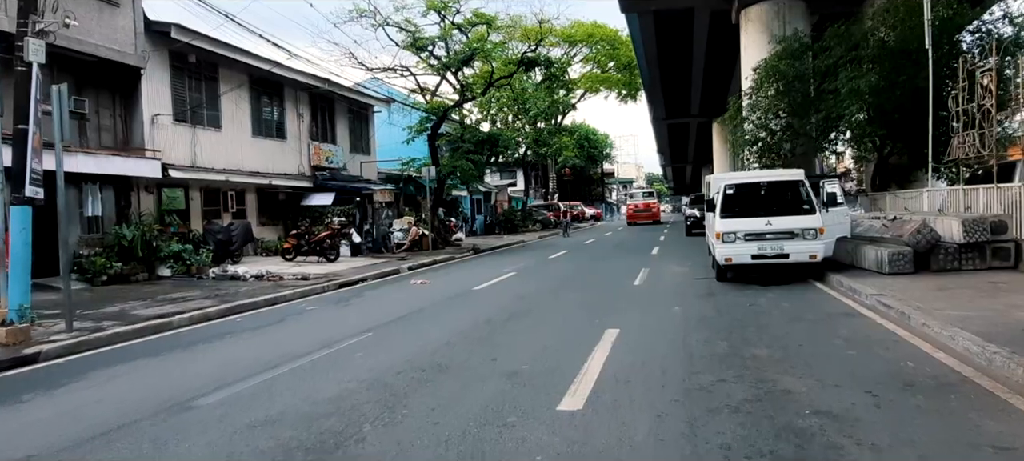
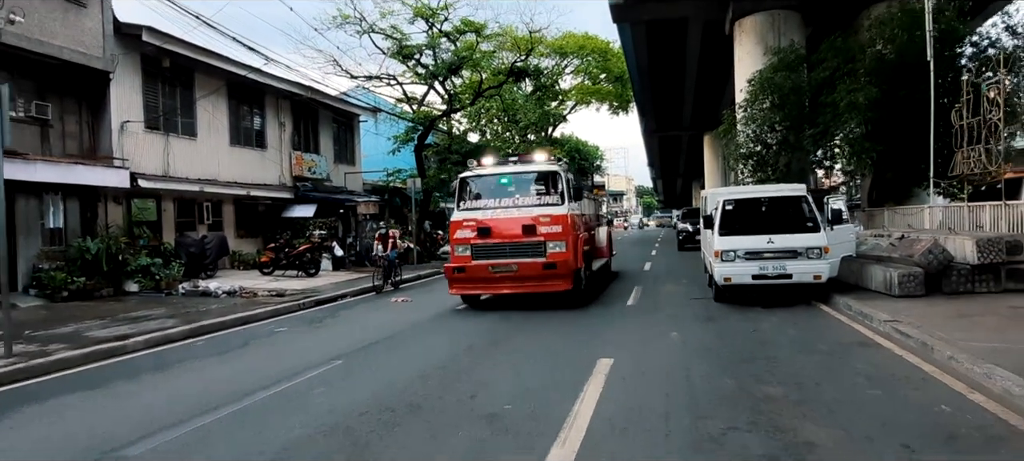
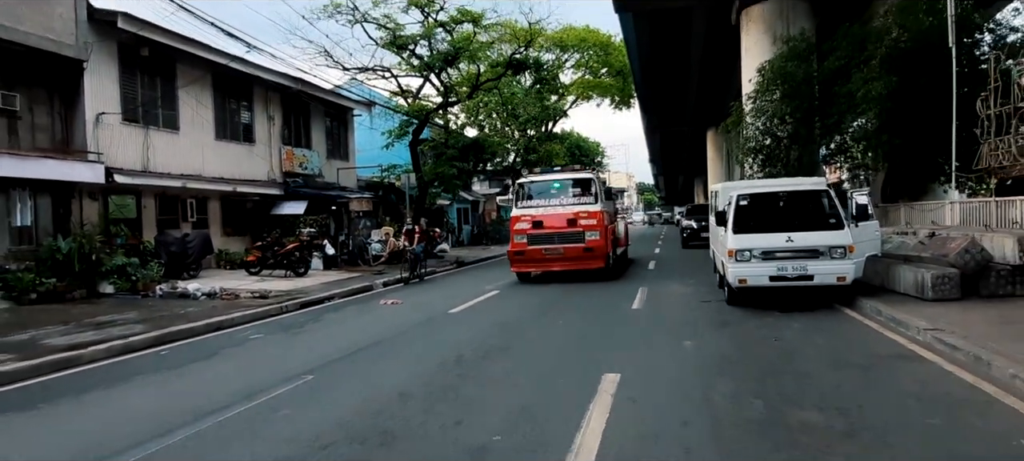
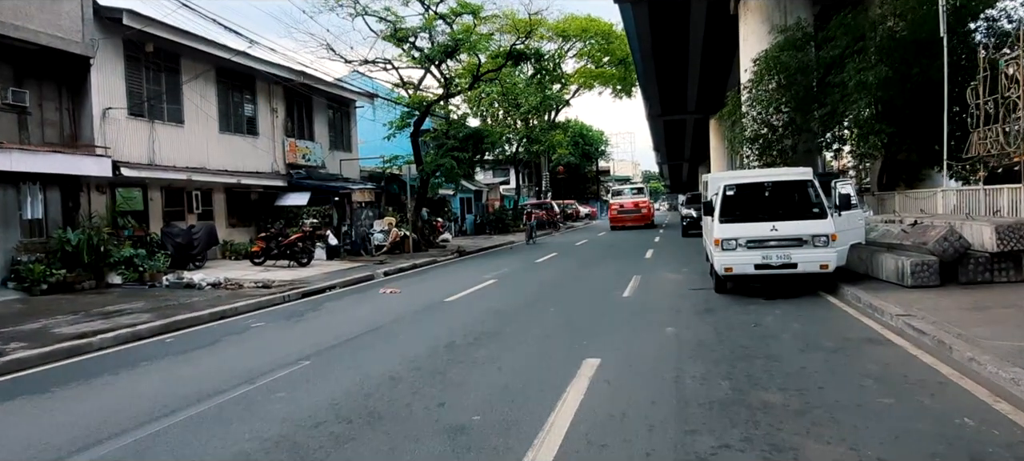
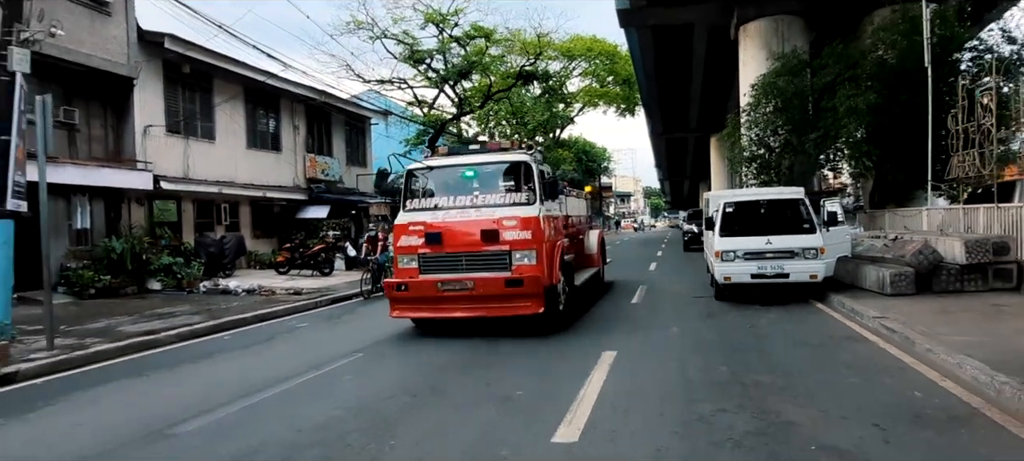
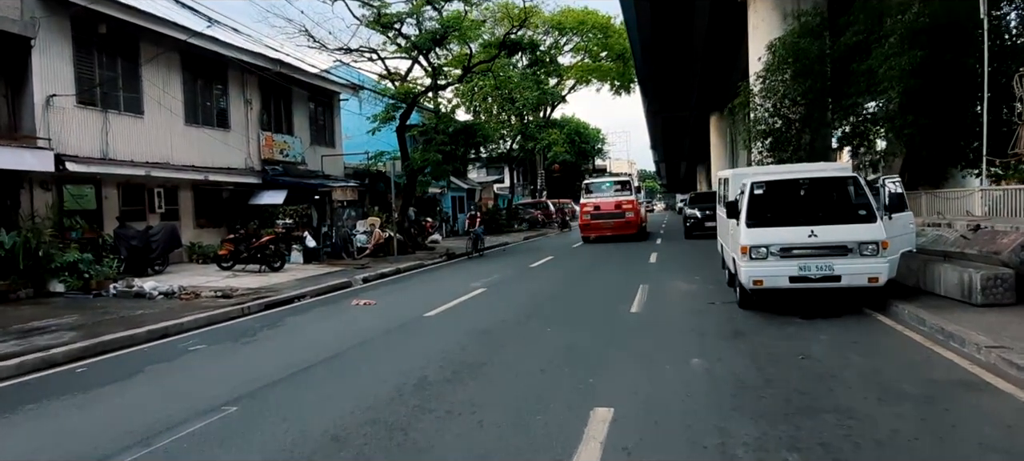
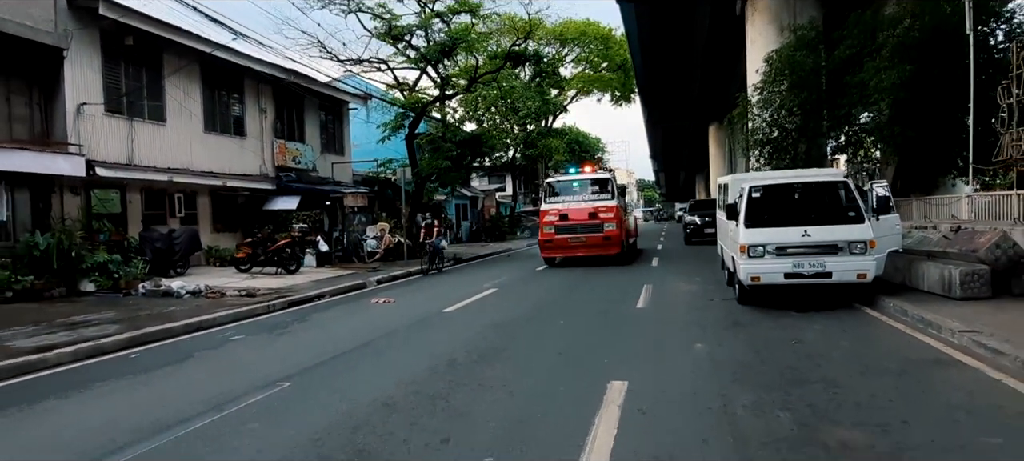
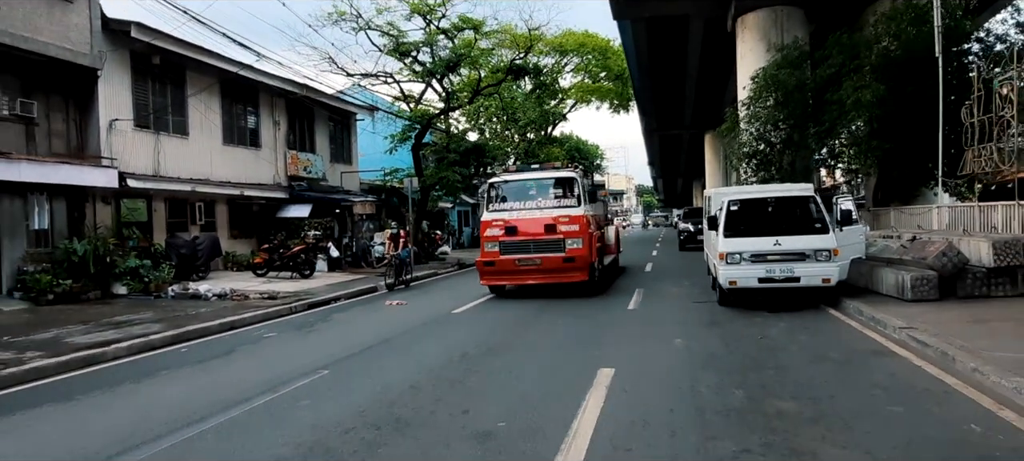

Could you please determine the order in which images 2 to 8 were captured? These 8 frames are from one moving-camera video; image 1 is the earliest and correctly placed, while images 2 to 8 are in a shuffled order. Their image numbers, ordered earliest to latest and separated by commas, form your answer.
4, 6, 7, 3, 8, 2, 5
